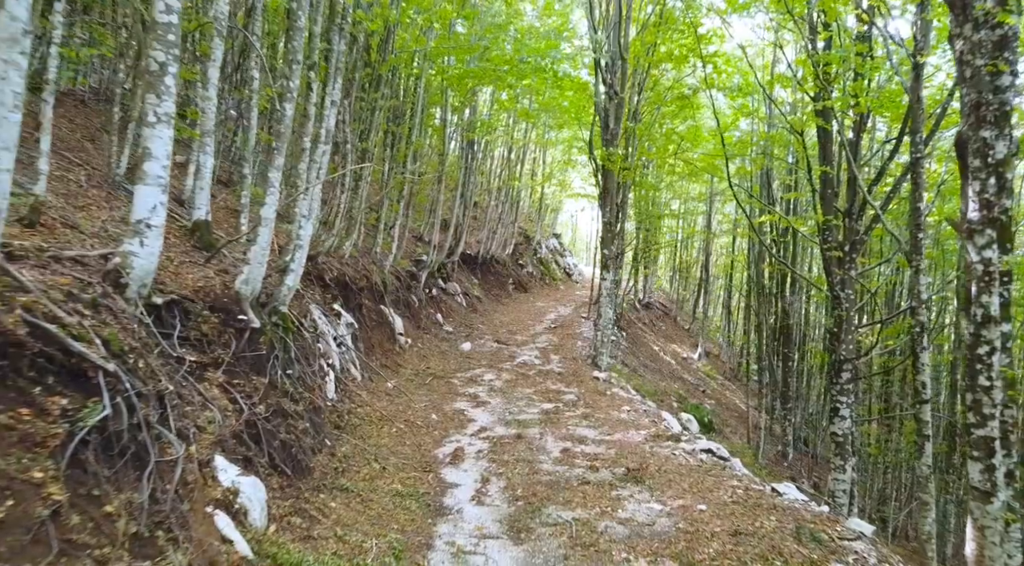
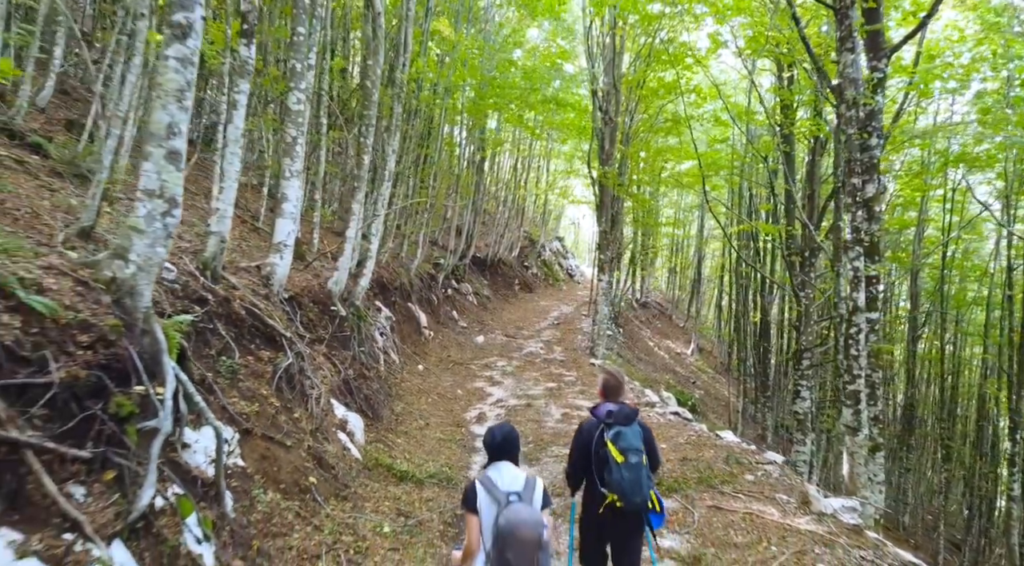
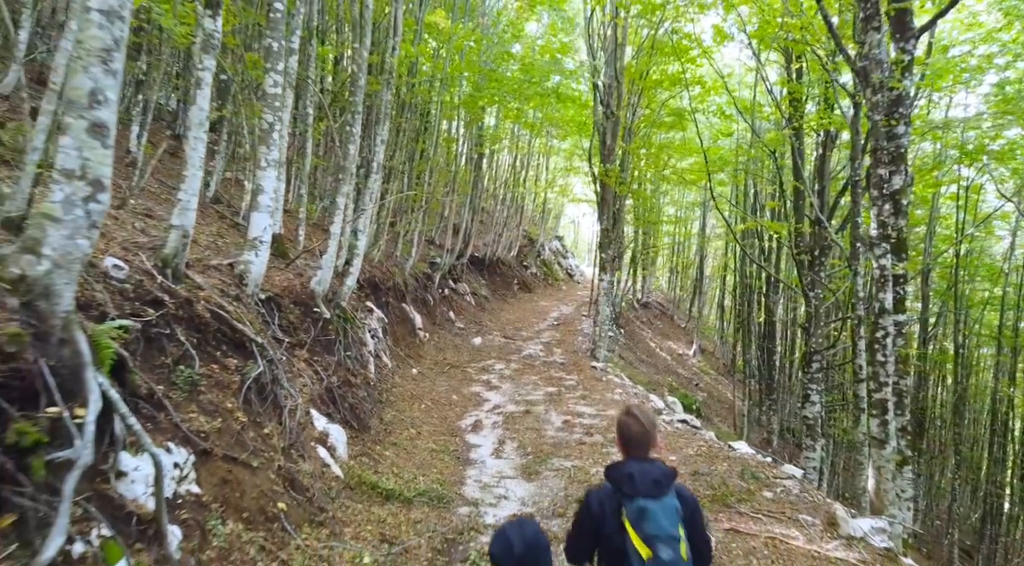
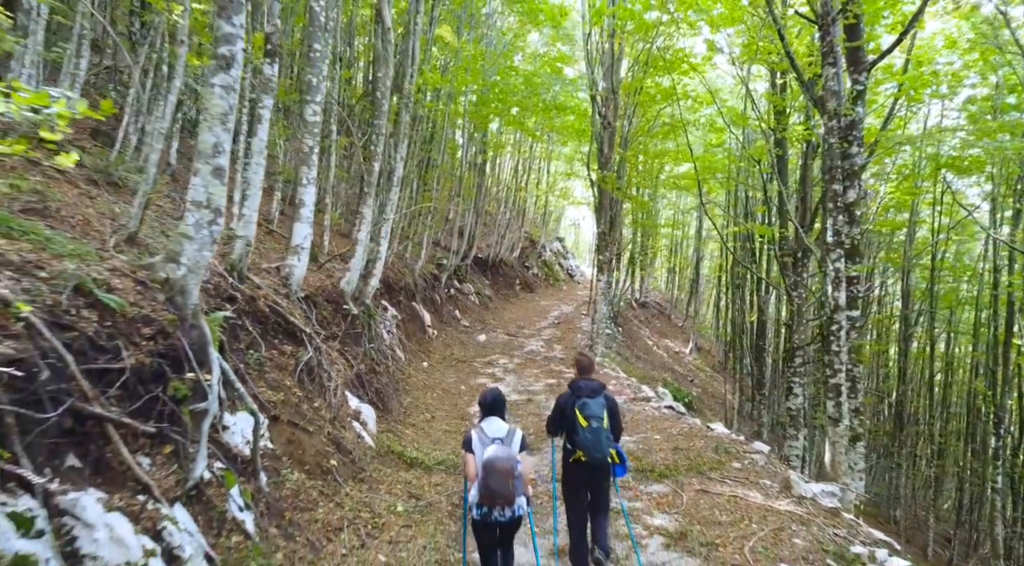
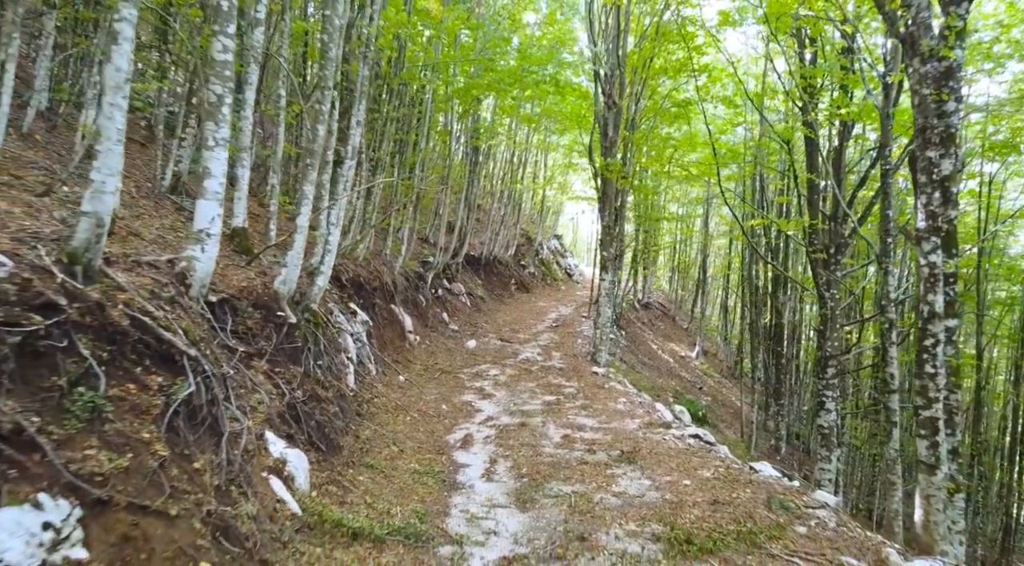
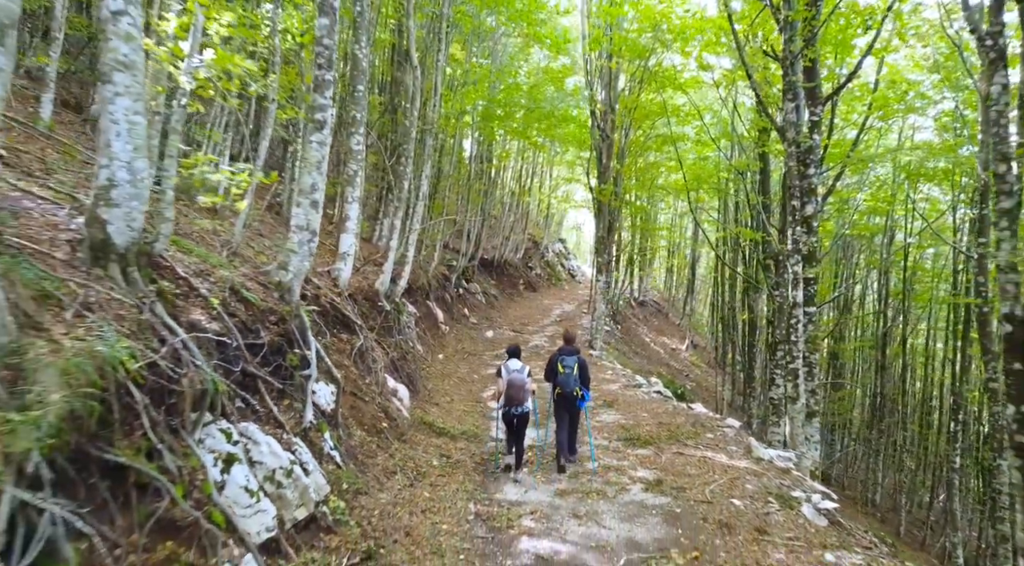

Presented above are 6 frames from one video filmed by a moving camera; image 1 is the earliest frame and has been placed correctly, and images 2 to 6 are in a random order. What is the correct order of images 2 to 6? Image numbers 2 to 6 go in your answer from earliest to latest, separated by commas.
5, 3, 2, 4, 6
